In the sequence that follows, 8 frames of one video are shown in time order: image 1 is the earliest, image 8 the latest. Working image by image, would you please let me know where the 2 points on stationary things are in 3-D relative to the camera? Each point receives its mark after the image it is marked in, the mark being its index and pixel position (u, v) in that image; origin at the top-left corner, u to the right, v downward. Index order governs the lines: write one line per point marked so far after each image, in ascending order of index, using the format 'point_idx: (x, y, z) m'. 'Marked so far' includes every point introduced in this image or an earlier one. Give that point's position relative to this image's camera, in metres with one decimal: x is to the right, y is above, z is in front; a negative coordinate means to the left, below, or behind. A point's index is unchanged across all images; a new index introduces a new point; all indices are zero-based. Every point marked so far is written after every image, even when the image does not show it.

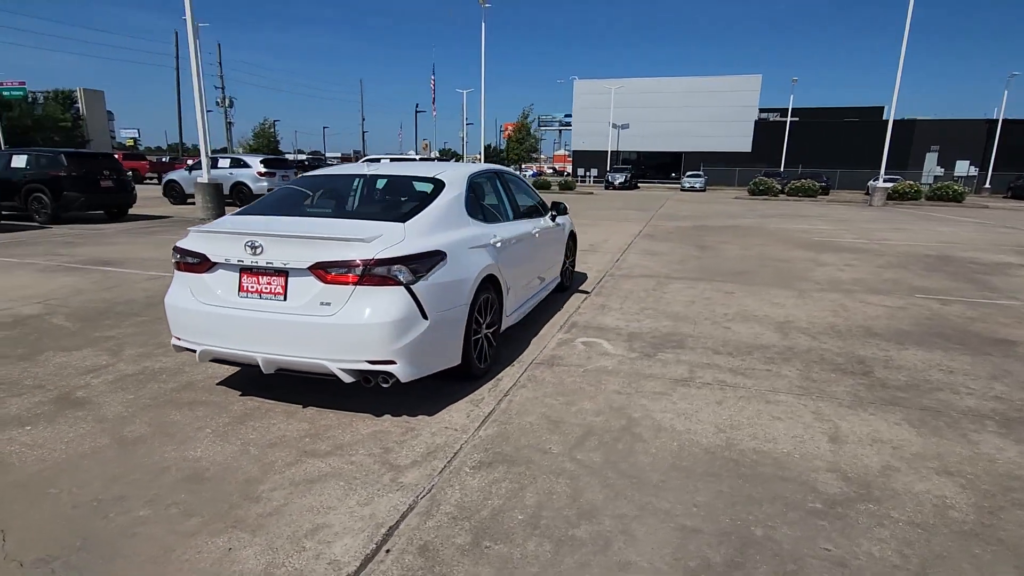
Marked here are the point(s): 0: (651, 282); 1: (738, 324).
0: (+2.1, +0.1, +8.2) m
1: (+2.5, -0.4, +5.9) m
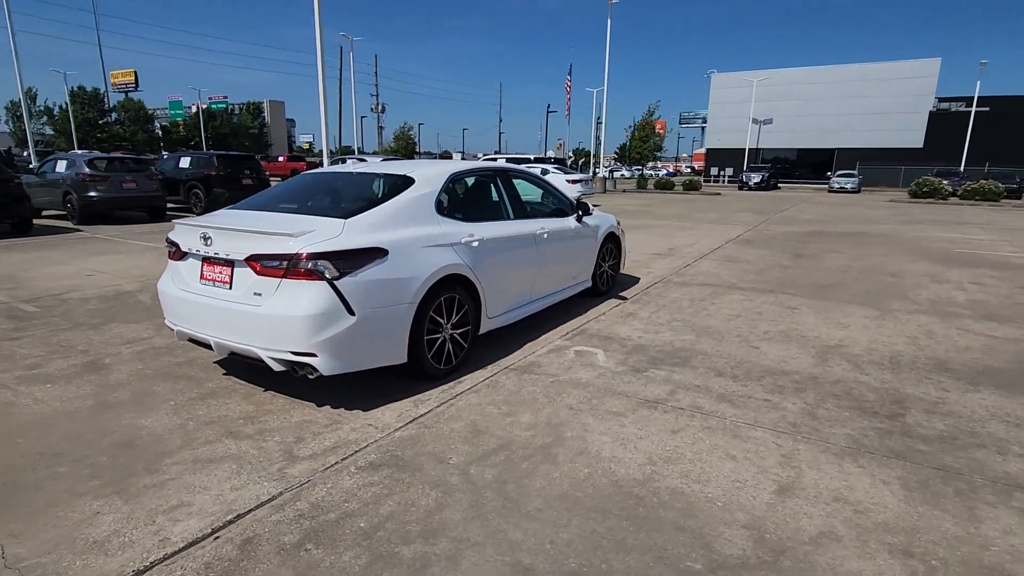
0: (+2.7, 0.0, +7.4) m
1: (+2.5, -0.6, +5.1) m
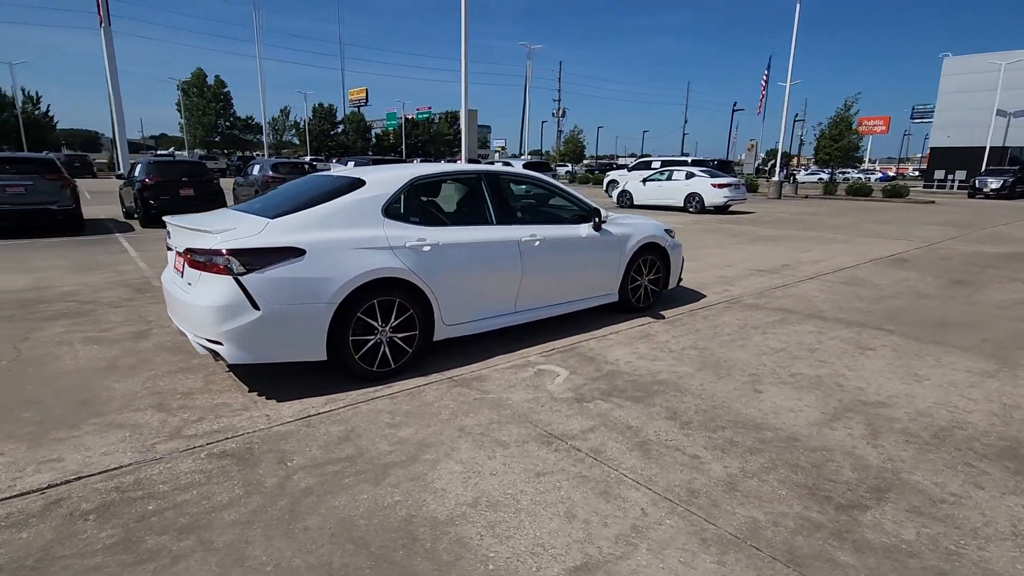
0: (+3.0, -0.3, +6.3) m
1: (+2.1, -0.8, +4.1) m
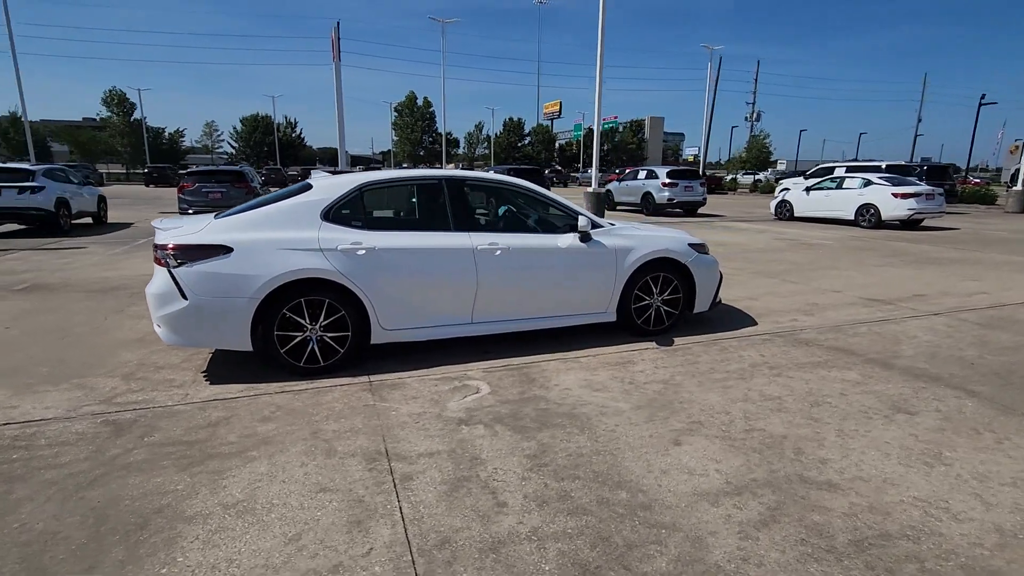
0: (+2.8, -0.6, +5.0) m
1: (+1.2, -1.0, +3.3) m
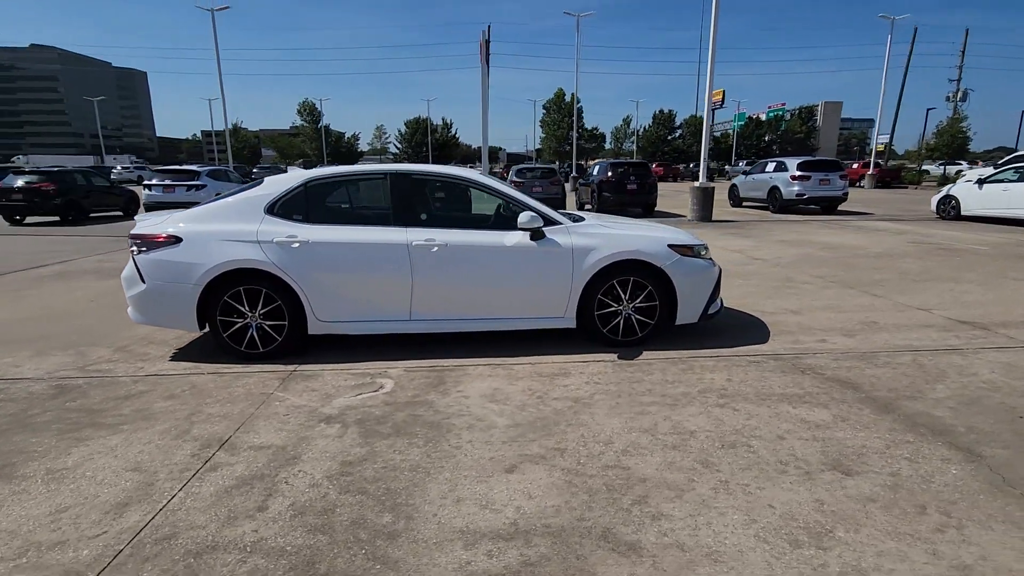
0: (+2.2, -0.7, +4.0) m
1: (+0.1, -1.0, +2.9) m
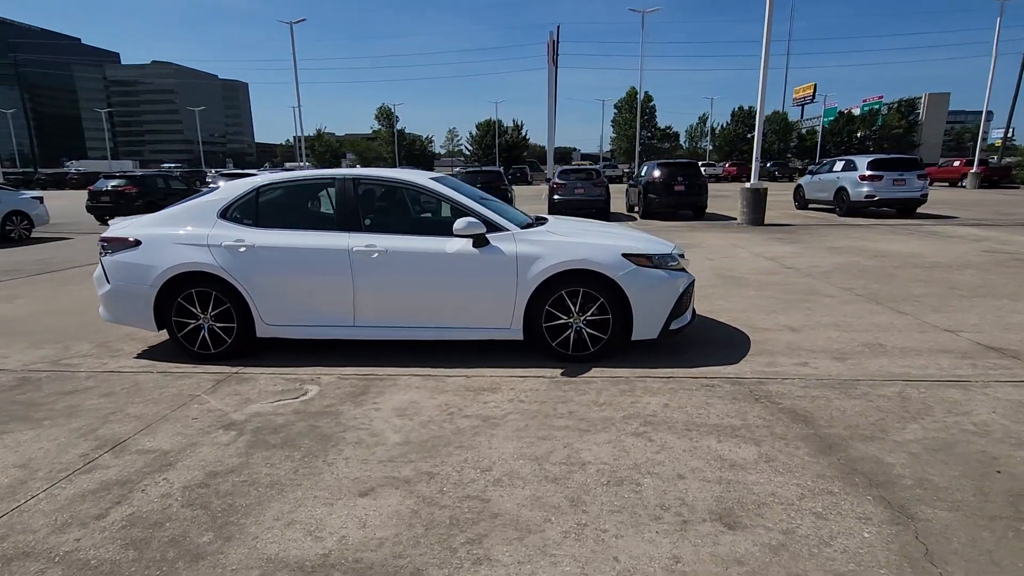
0: (+1.6, -0.9, +3.6) m
1: (-0.6, -1.1, +2.7) m
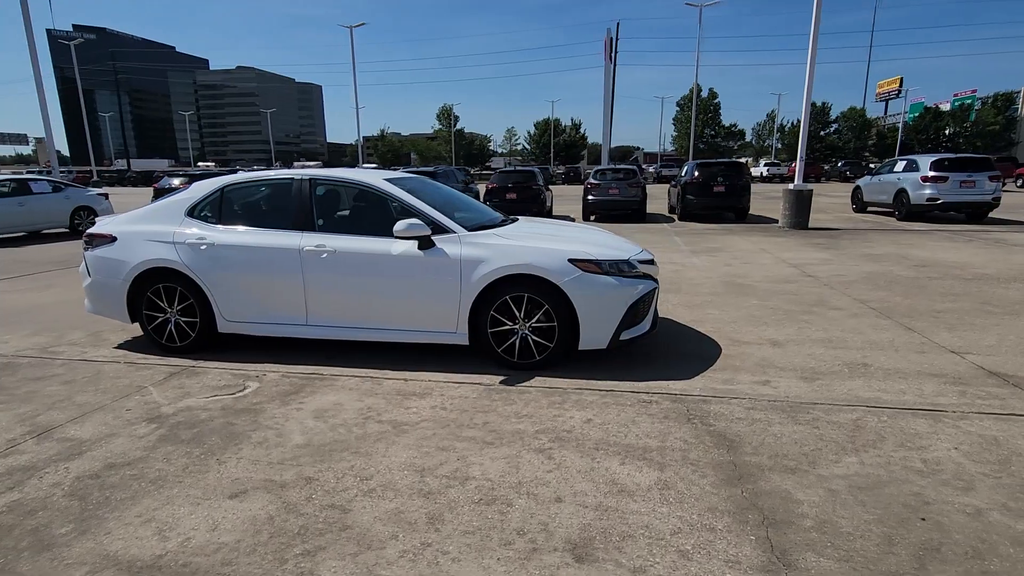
0: (+1.0, -0.9, +3.3) m
1: (-1.3, -1.1, +2.7) m
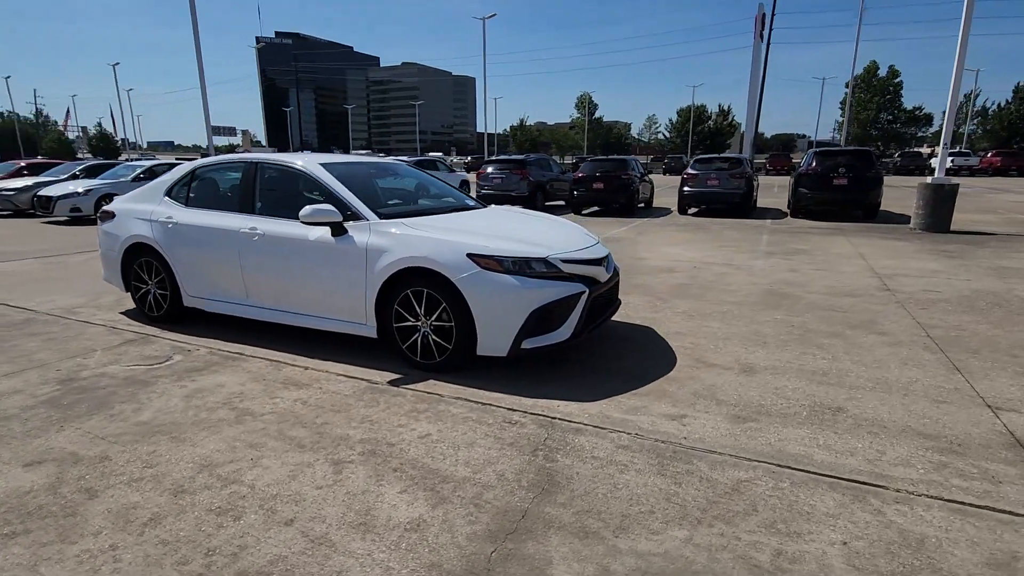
0: (-0.1, -0.9, +2.8) m
1: (-2.5, -1.0, +2.7) m
